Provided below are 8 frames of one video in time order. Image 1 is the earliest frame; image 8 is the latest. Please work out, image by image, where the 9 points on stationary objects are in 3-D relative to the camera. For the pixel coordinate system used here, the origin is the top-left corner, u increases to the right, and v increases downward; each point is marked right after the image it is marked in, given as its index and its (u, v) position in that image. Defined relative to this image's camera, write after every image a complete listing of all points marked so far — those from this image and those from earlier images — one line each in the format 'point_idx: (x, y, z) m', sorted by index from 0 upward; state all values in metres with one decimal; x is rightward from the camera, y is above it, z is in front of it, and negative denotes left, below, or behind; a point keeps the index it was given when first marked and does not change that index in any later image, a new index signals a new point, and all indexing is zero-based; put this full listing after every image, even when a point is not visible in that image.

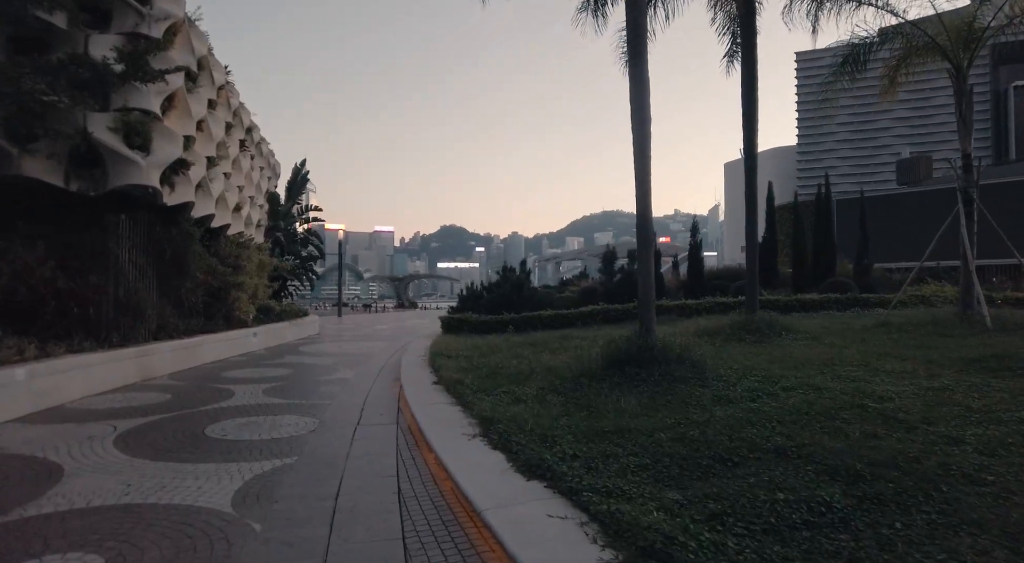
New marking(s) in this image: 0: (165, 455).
0: (-4.1, -2.1, +6.9) m
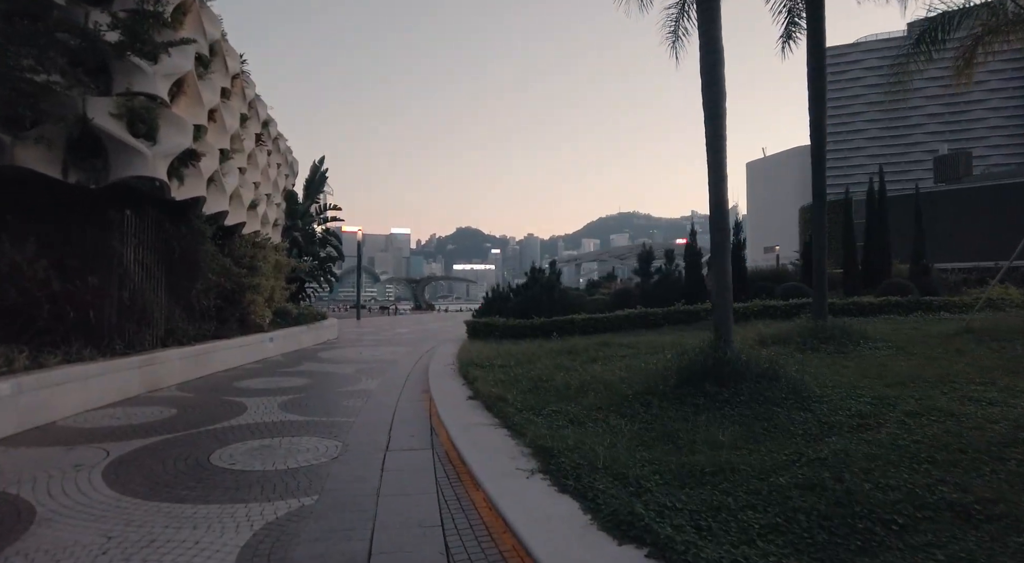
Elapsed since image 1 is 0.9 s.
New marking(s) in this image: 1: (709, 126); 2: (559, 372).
0: (-3.5, -2.1, +5.8) m
1: (+2.7, +2.2, +8.0) m
2: (+0.8, -1.6, +10.0) m
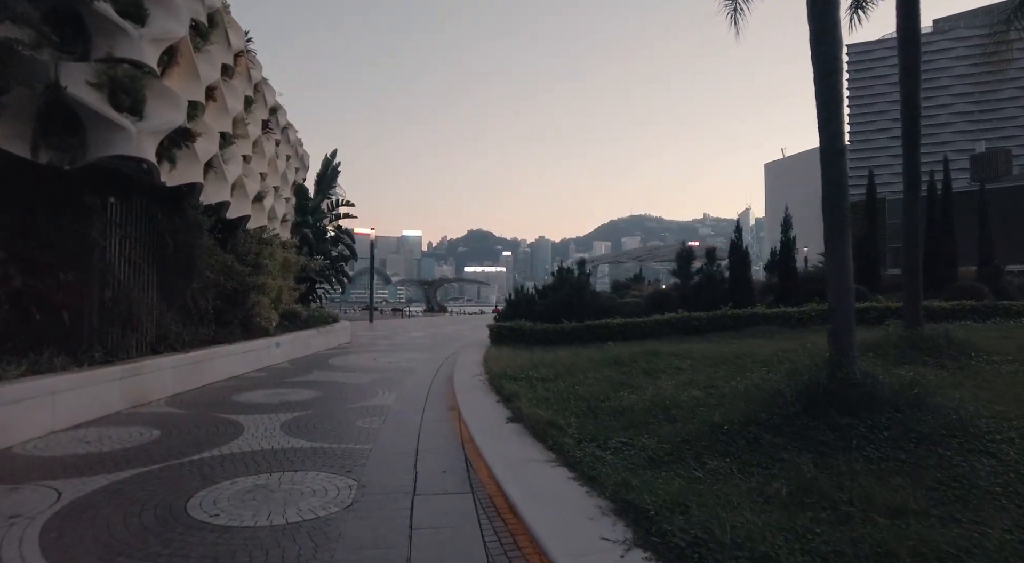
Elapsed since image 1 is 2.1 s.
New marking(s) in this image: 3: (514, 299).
0: (-2.9, -2.0, +4.2) m
1: (+3.4, +2.2, +6.4) m
2: (+1.5, -1.6, +8.4) m
3: (+0.1, -0.6, +19.9) m
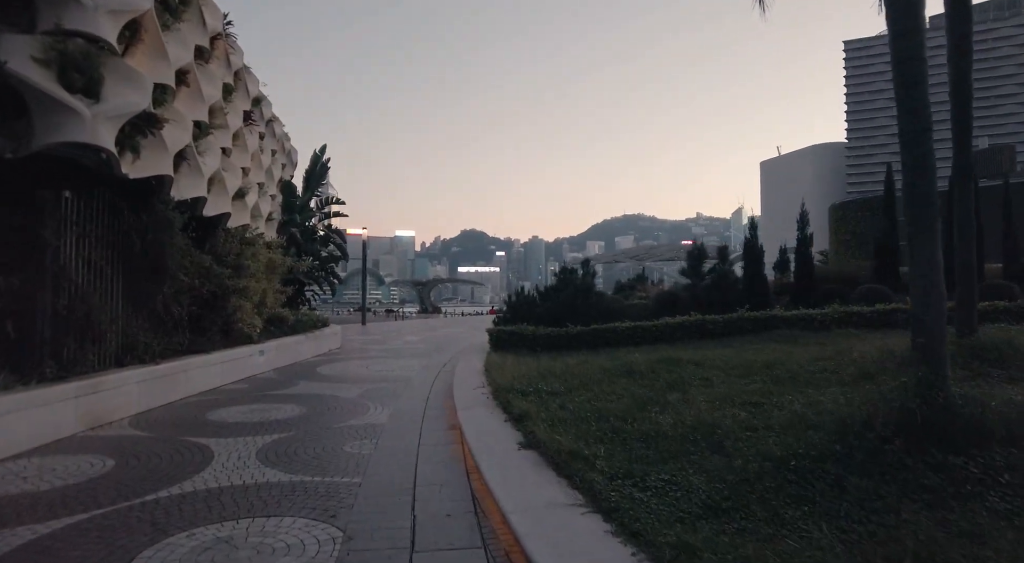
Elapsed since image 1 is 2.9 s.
0: (-2.7, -2.1, +3.1) m
1: (+3.5, +2.1, +5.3) m
2: (+1.6, -1.6, +7.3) m
3: (+0.1, -0.6, +18.8) m
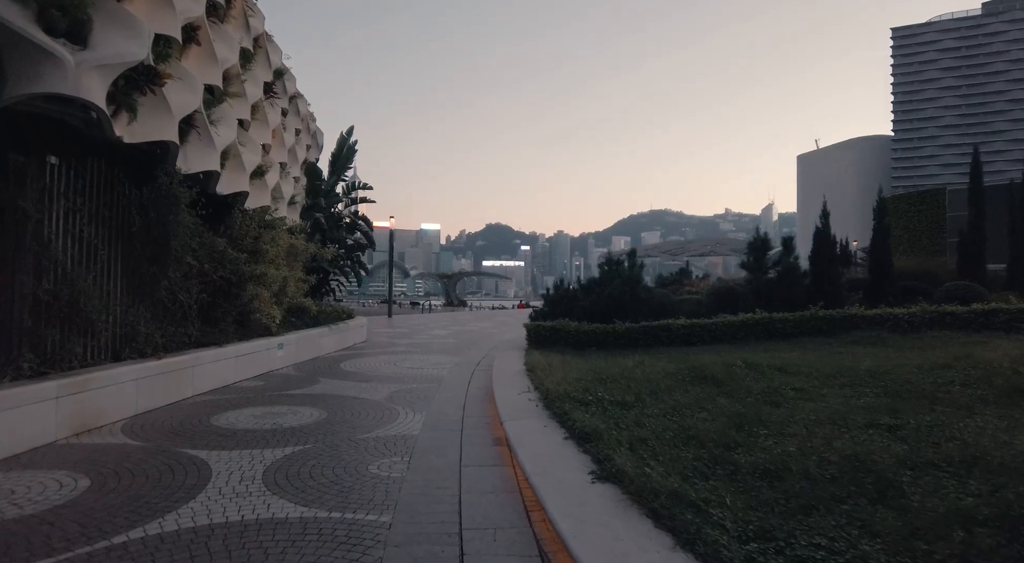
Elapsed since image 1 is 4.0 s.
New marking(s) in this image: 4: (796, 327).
0: (-2.2, -1.9, +1.8) m
1: (+4.1, +2.2, +3.7) m
2: (+2.3, -1.5, +5.8) m
3: (+1.2, -0.4, +17.3) m
4: (+6.5, -1.0, +13.2) m
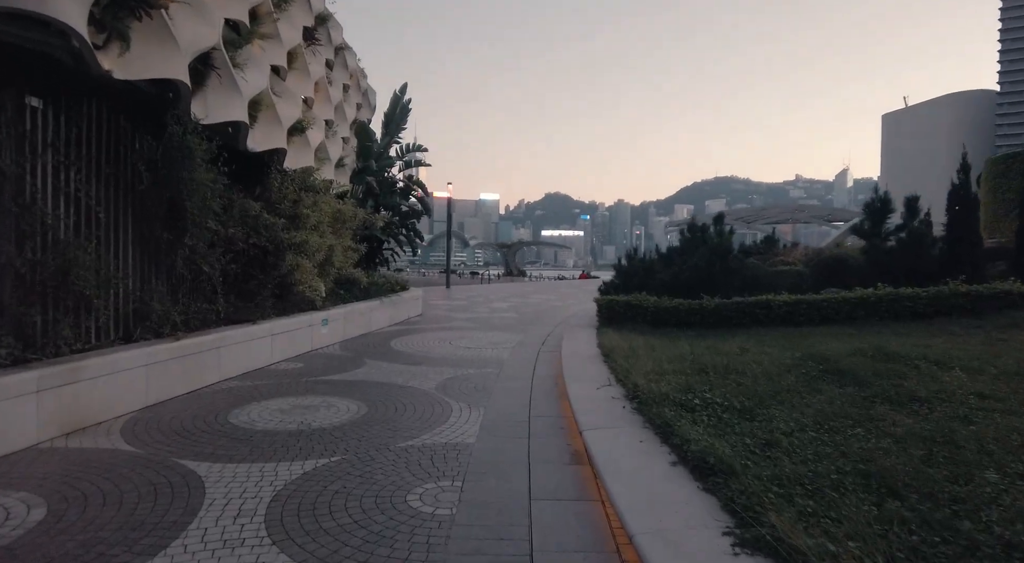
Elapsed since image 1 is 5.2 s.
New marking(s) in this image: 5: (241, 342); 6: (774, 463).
0: (-2.0, -1.9, +0.3) m
1: (+4.5, +2.3, +1.3) m
2: (+2.9, -1.3, +3.8) m
3: (+3.0, +0.4, +15.3) m
4: (+7.8, -0.4, +10.8) m
5: (-4.1, -0.9, +8.8) m
6: (+1.9, -1.3, +4.3) m
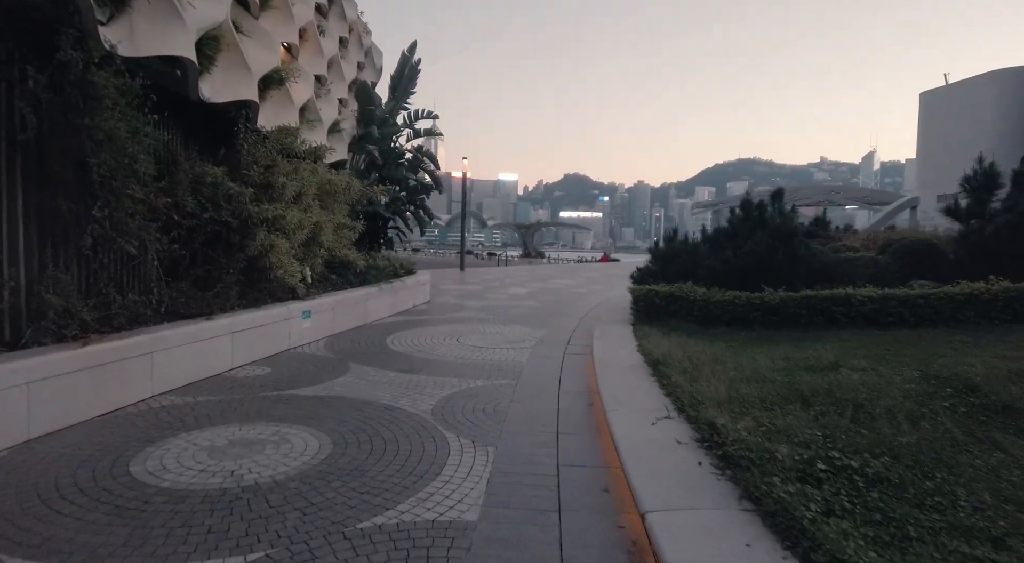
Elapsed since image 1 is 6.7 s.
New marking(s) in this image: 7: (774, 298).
0: (-2.0, -2.0, -1.7) m
1: (+4.6, +2.2, -1.0) m
2: (+3.0, -1.3, +1.7) m
3: (+3.5, +0.7, +13.1) m
4: (+8.1, -0.3, +8.5) m
5: (-3.8, -0.7, +6.9) m
6: (+2.0, -1.4, +2.2) m
7: (+4.4, -0.3, +9.6) m
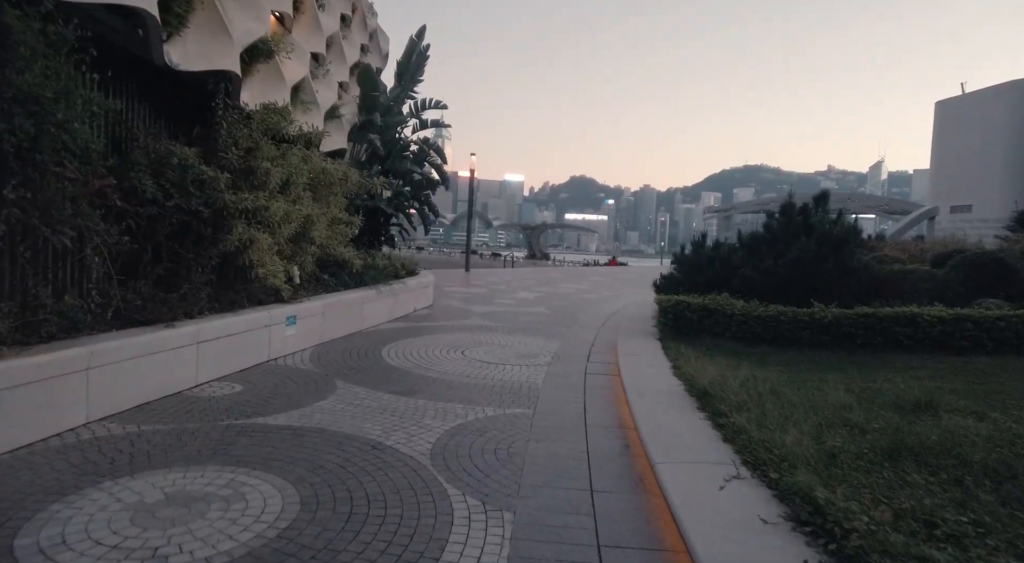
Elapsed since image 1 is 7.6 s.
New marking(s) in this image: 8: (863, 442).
0: (-1.9, -2.1, -2.9) m
1: (+4.8, +1.9, -2.3) m
2: (+3.1, -1.5, +0.4) m
3: (+3.7, +0.5, +11.8) m
4: (+8.3, -0.6, +7.2) m
5: (-3.7, -0.7, +5.6) m
6: (+2.2, -1.5, +0.9) m
7: (+4.6, -0.5, +8.3) m
8: (+2.7, -1.2, +4.4) m
